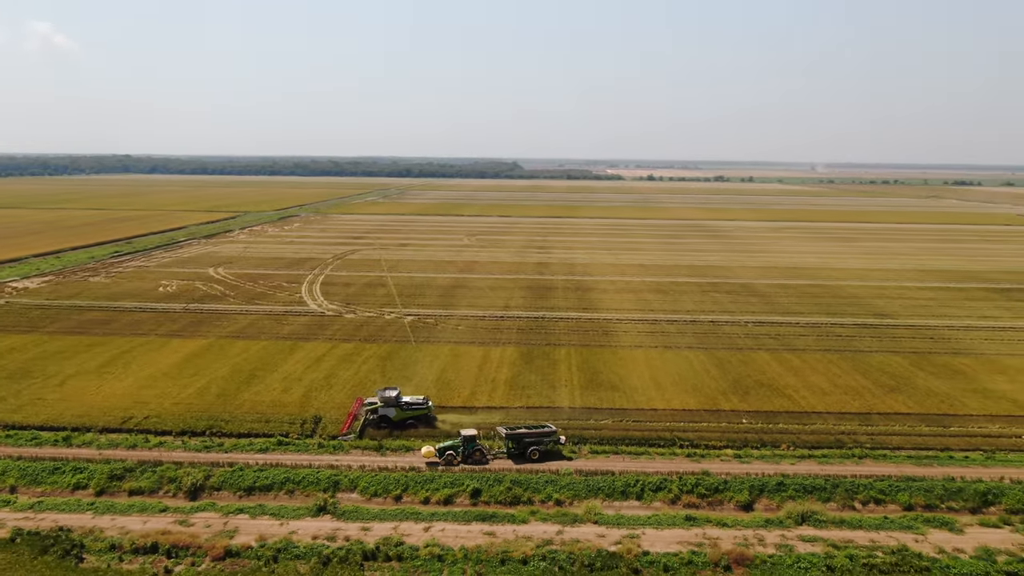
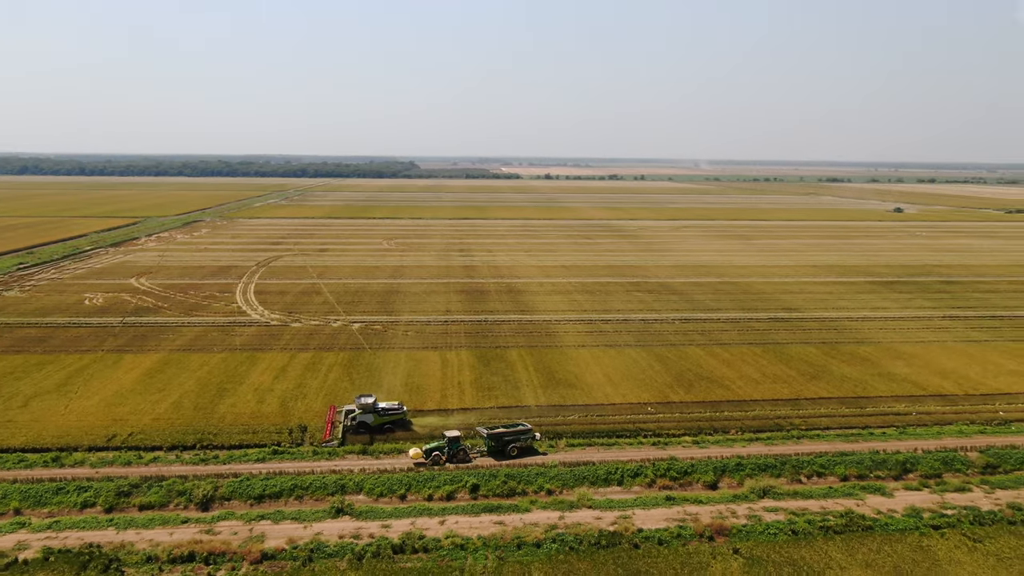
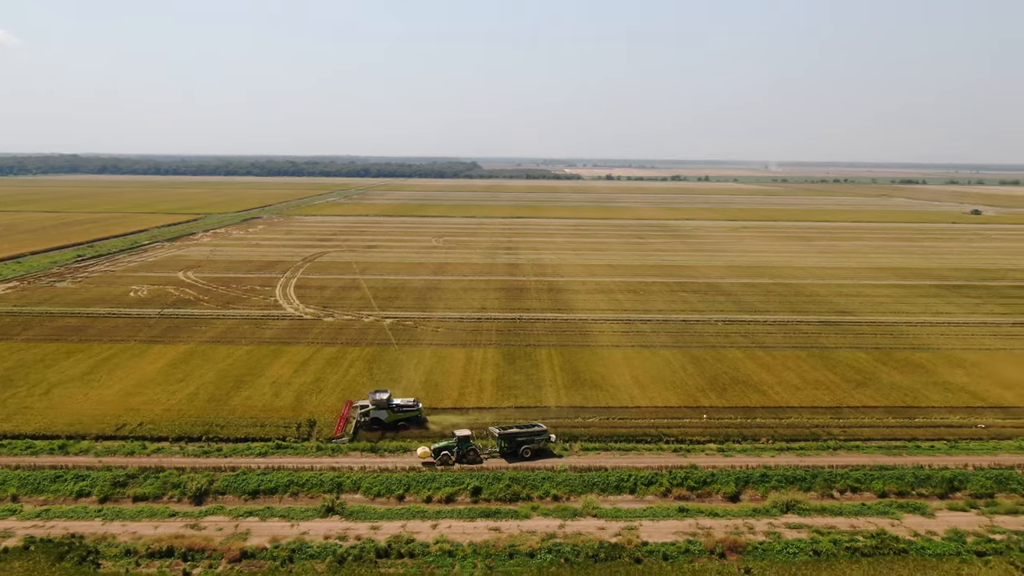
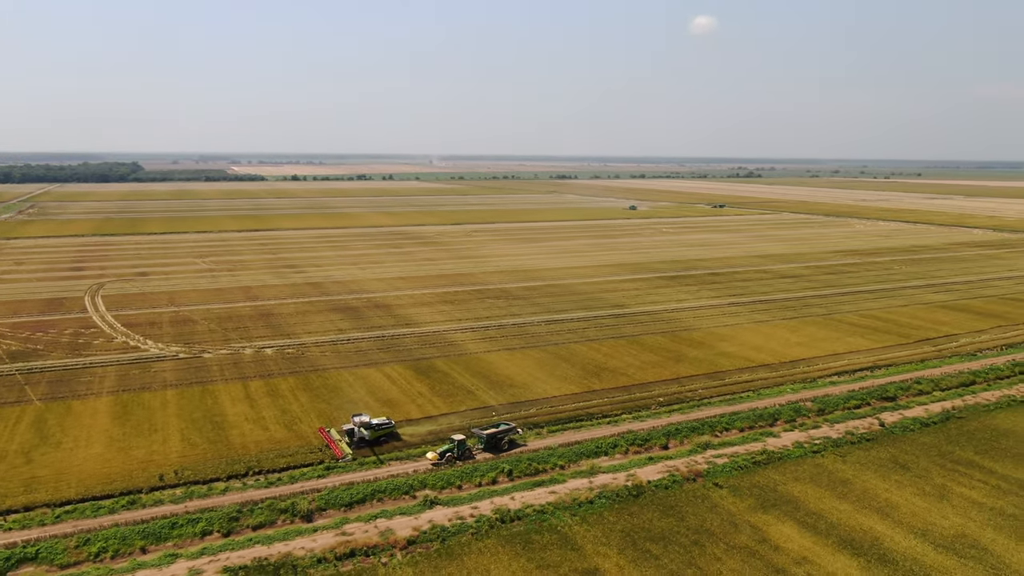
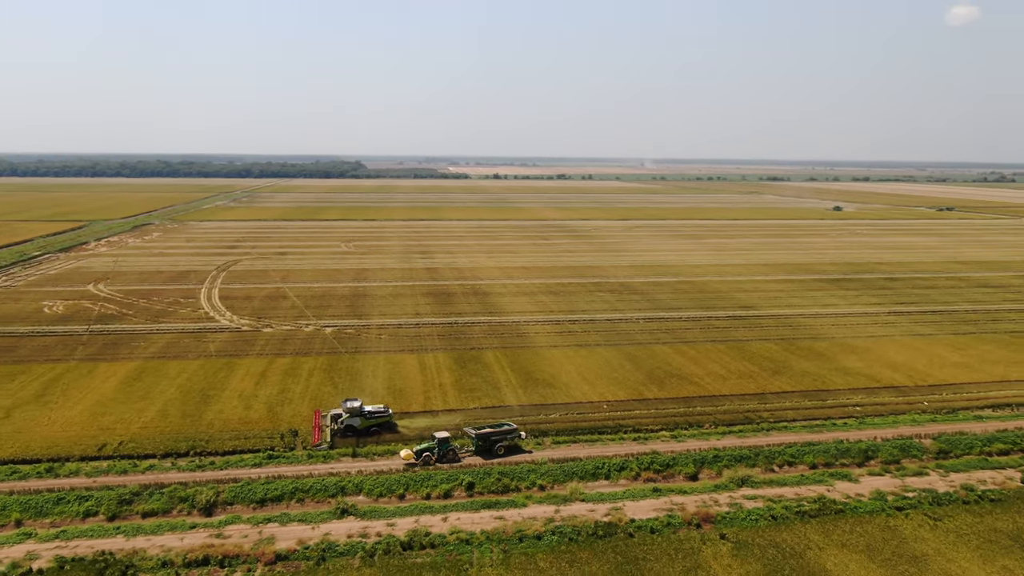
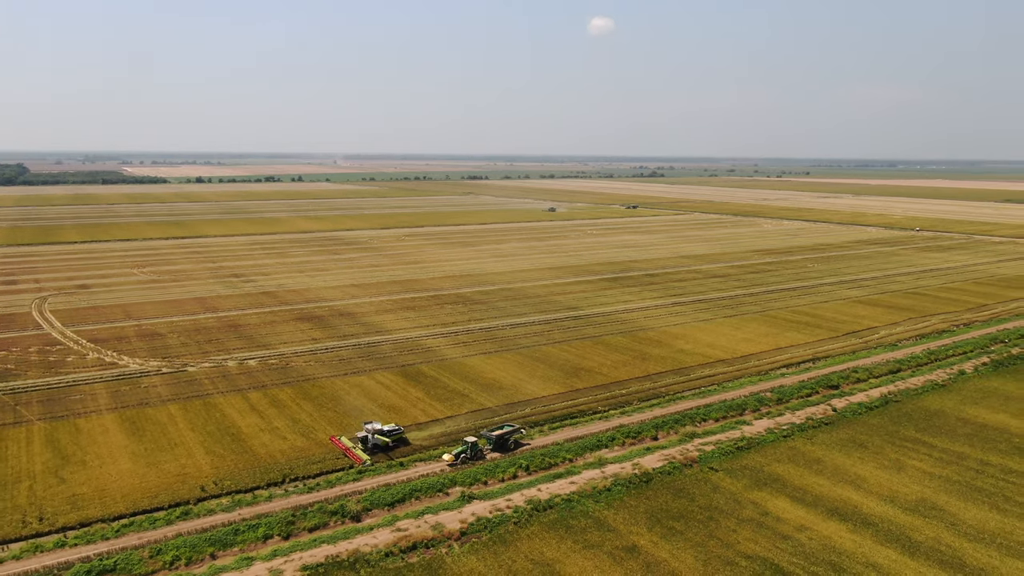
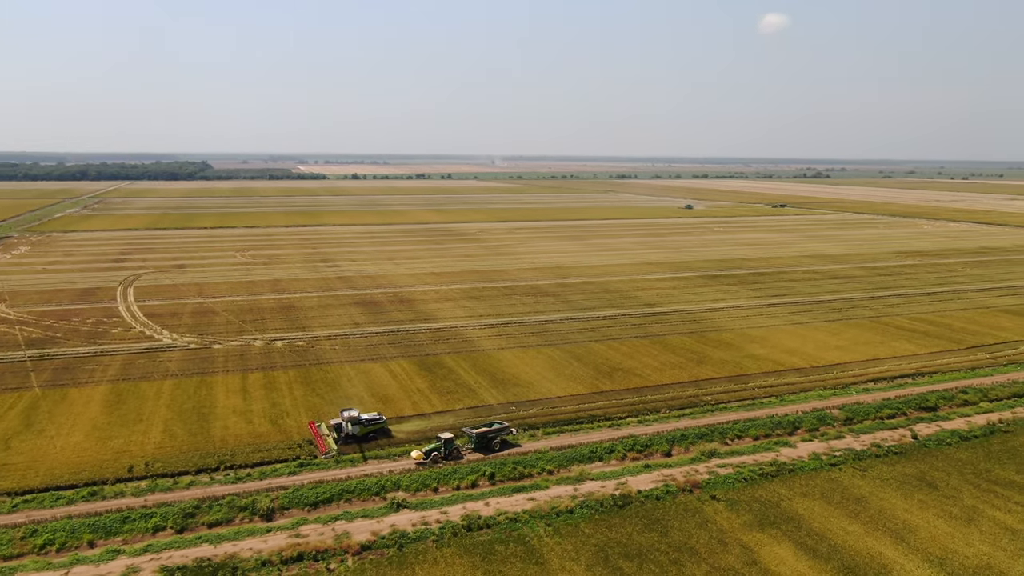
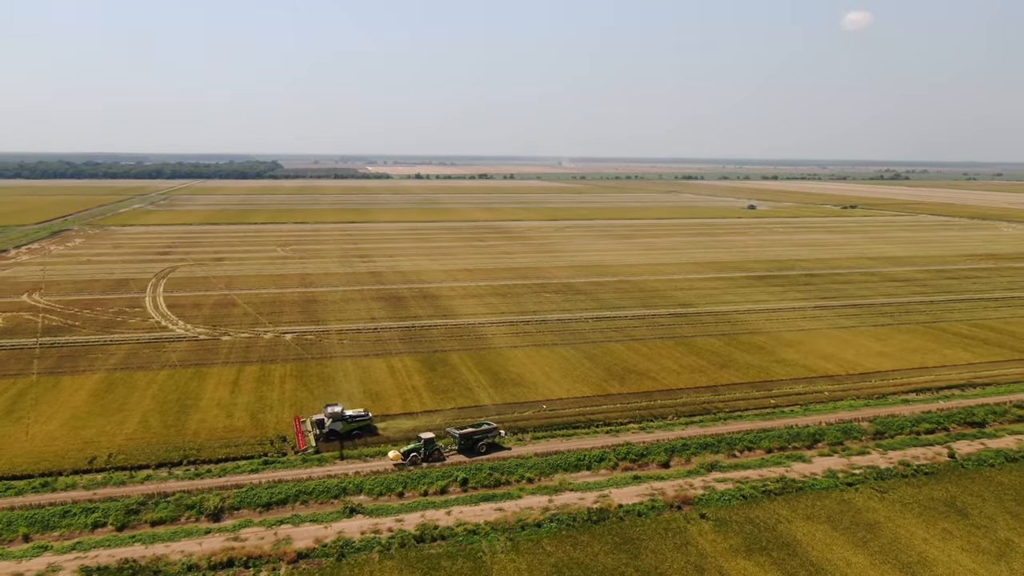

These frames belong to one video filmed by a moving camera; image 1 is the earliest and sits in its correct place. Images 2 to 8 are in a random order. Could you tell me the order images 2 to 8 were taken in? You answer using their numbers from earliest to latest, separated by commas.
3, 2, 5, 8, 7, 4, 6
